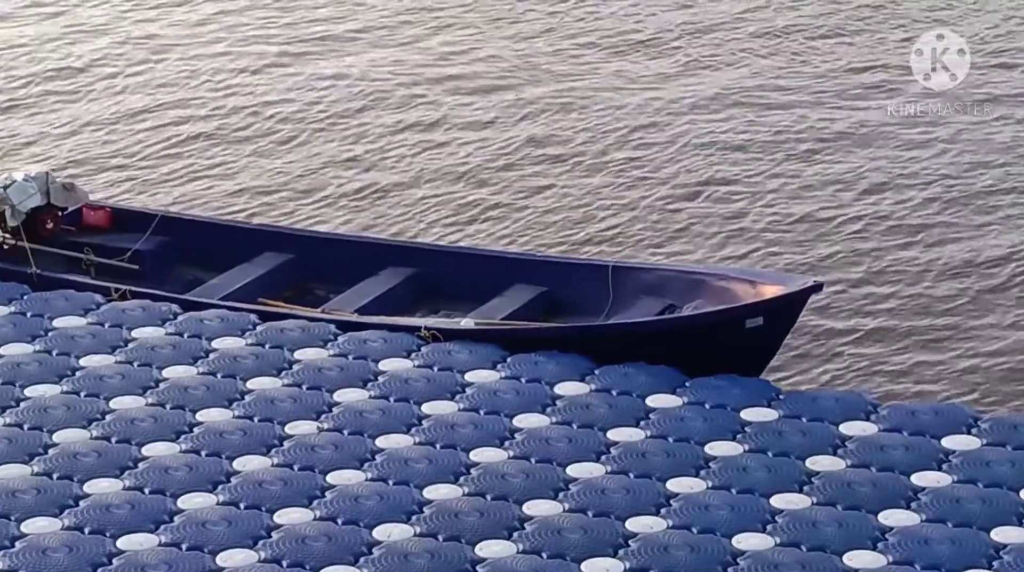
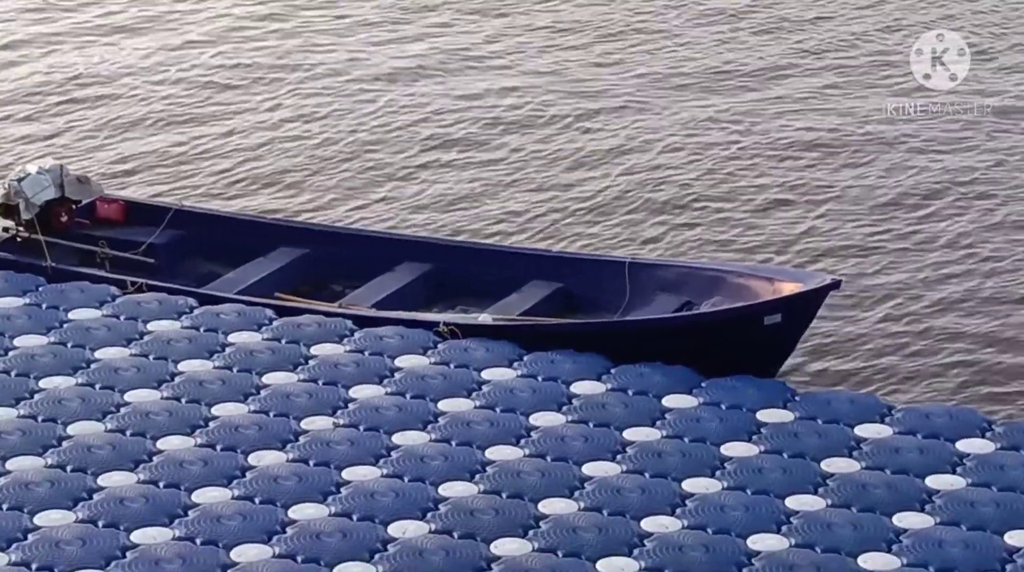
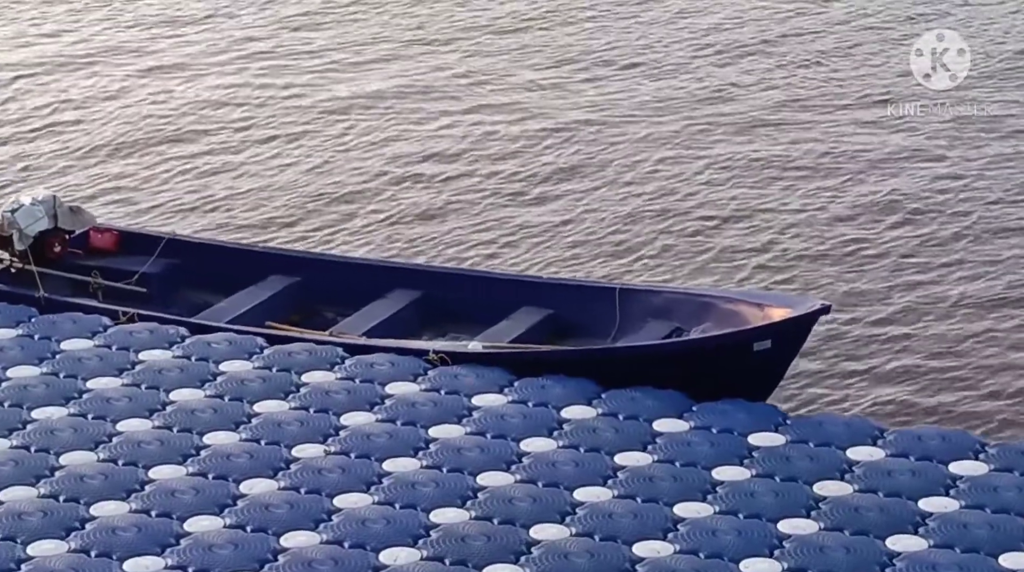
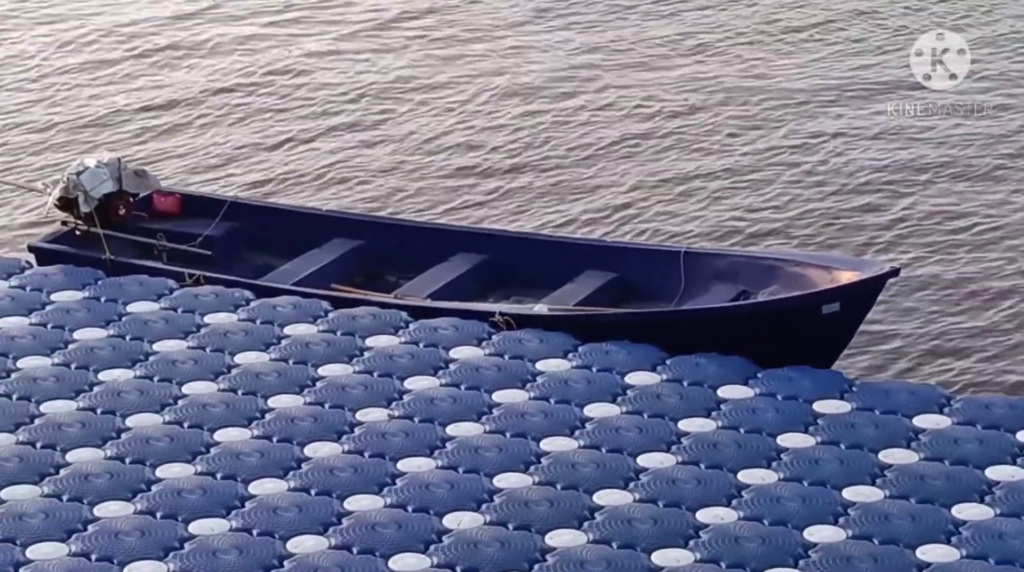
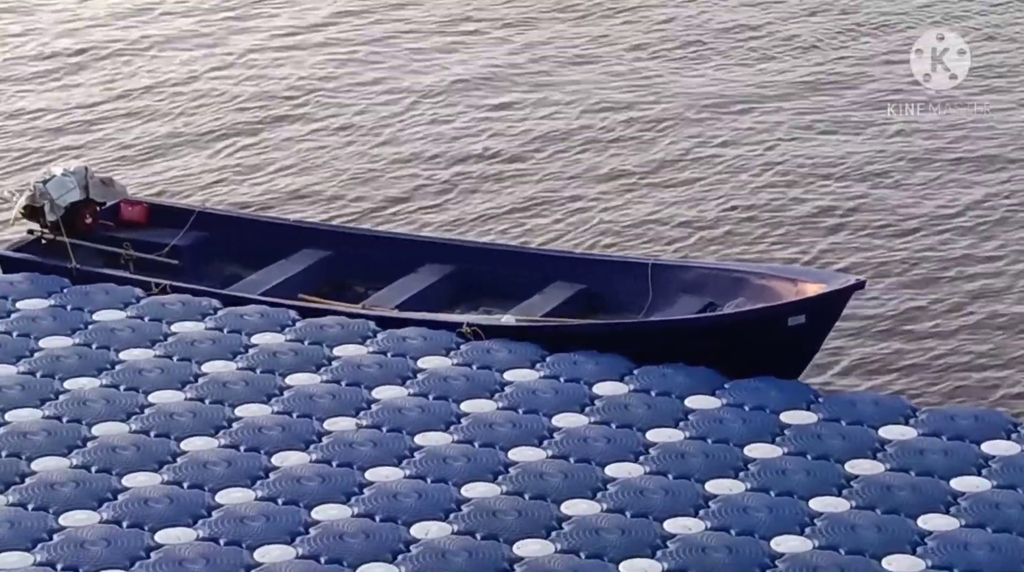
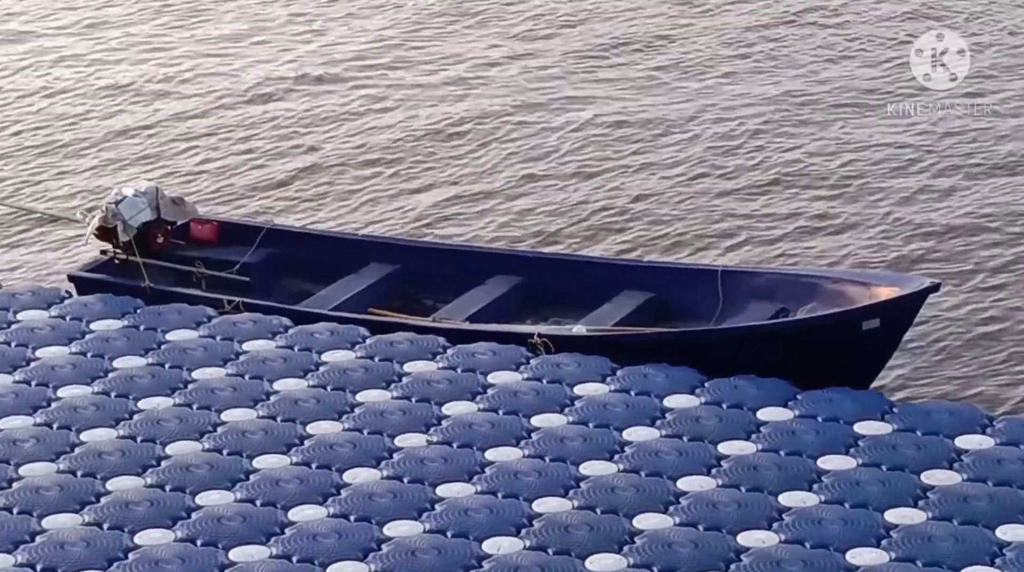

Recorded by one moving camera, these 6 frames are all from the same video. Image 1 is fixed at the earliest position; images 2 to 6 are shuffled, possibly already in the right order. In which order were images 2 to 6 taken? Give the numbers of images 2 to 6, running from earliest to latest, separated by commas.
3, 2, 5, 4, 6
